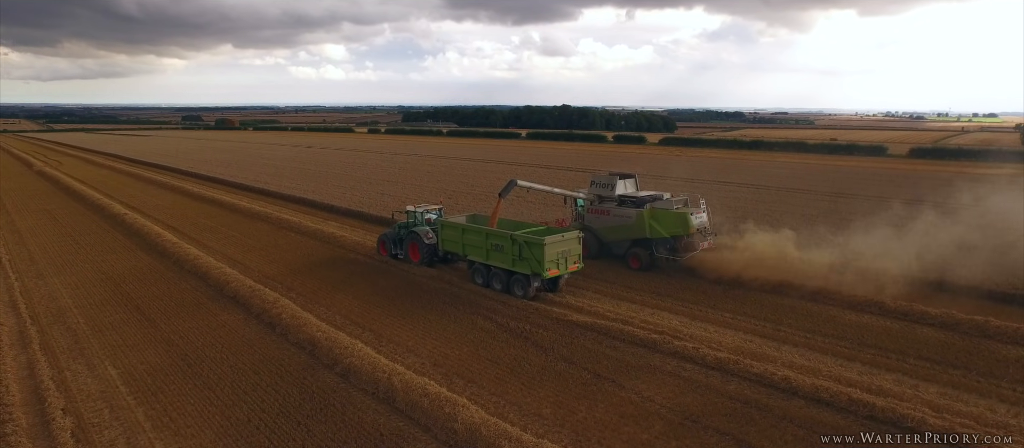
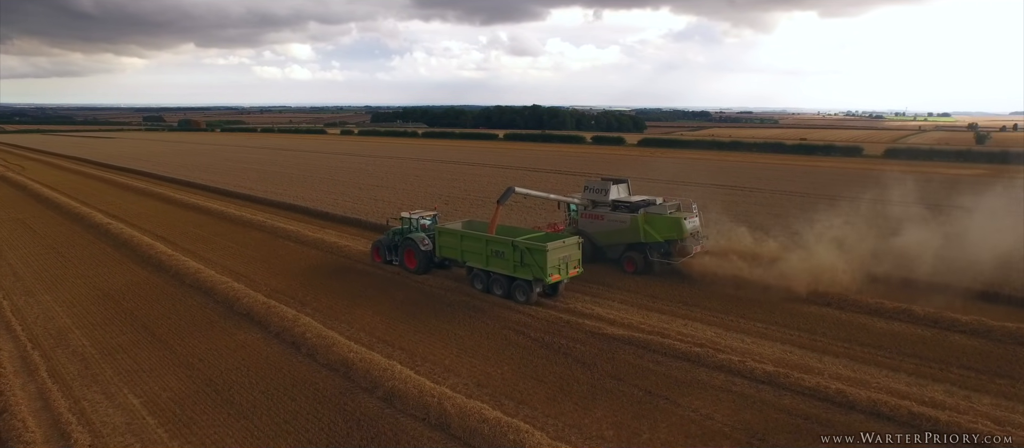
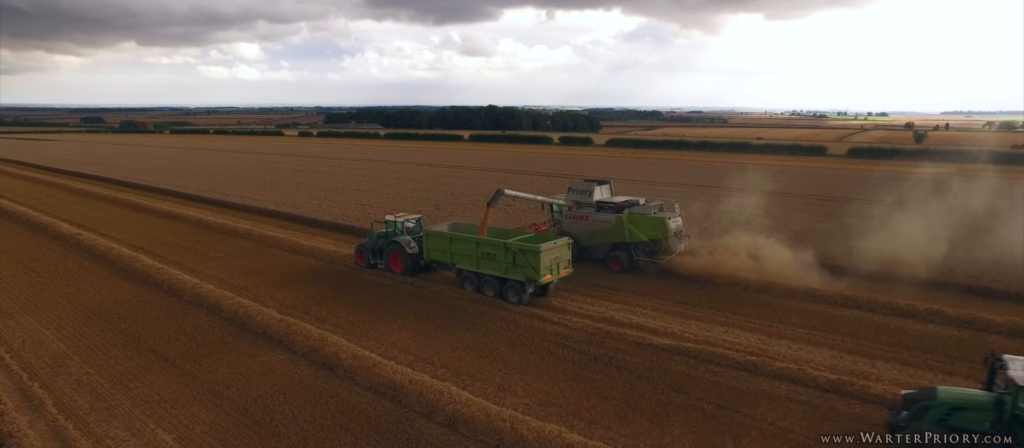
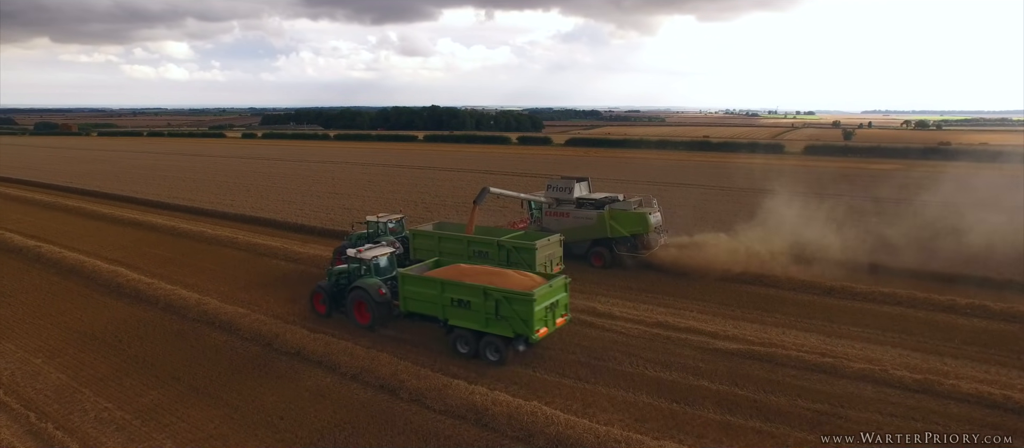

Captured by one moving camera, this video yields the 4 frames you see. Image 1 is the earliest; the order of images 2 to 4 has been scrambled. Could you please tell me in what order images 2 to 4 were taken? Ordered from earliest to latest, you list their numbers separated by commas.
2, 3, 4
